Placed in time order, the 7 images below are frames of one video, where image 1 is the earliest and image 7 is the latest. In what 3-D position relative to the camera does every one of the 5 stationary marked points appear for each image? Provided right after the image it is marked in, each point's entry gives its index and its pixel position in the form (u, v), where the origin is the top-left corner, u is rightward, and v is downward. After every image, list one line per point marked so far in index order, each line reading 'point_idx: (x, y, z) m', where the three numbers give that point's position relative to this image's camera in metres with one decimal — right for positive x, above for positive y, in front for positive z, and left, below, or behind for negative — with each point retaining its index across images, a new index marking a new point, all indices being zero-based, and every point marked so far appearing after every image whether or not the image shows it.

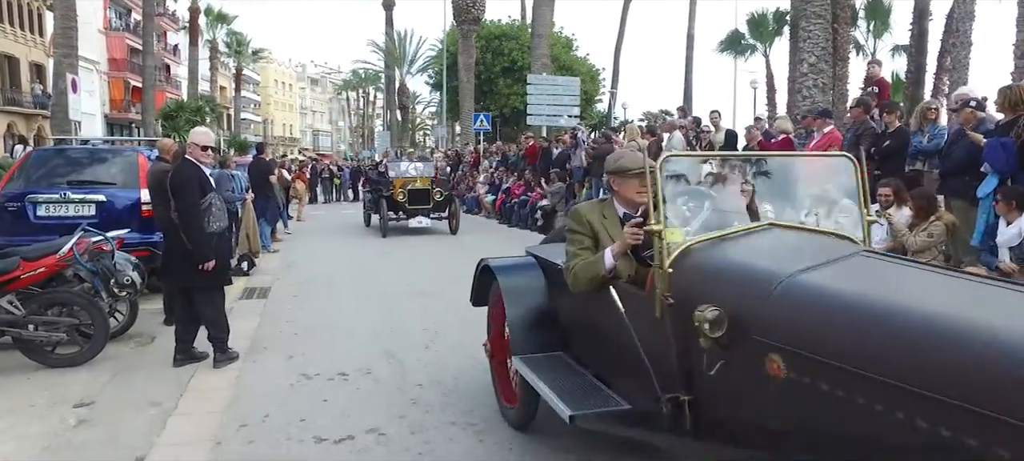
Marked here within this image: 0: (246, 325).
0: (-2.7, -1.0, +7.0) m
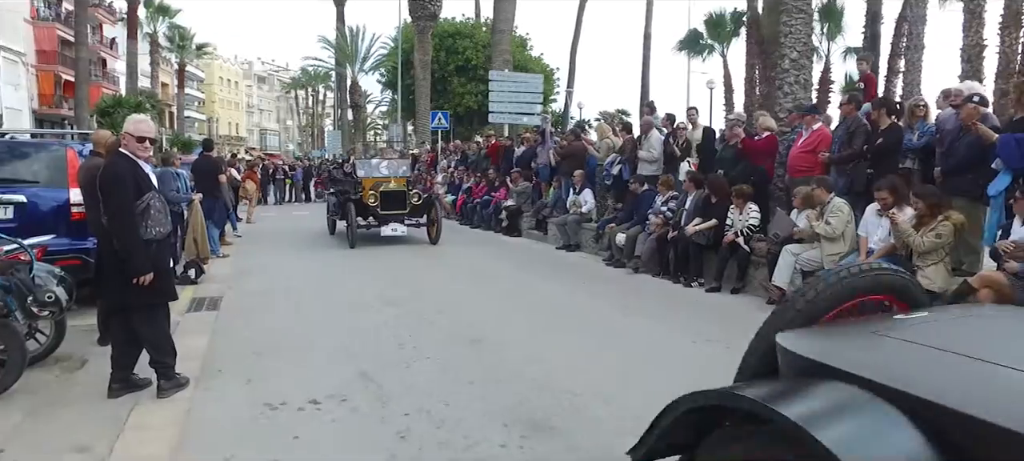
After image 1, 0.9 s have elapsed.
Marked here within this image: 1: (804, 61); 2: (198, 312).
0: (-2.9, -1.0, +6.1) m
1: (+4.6, +2.7, +10.7) m
2: (-3.5, -0.9, +7.5) m
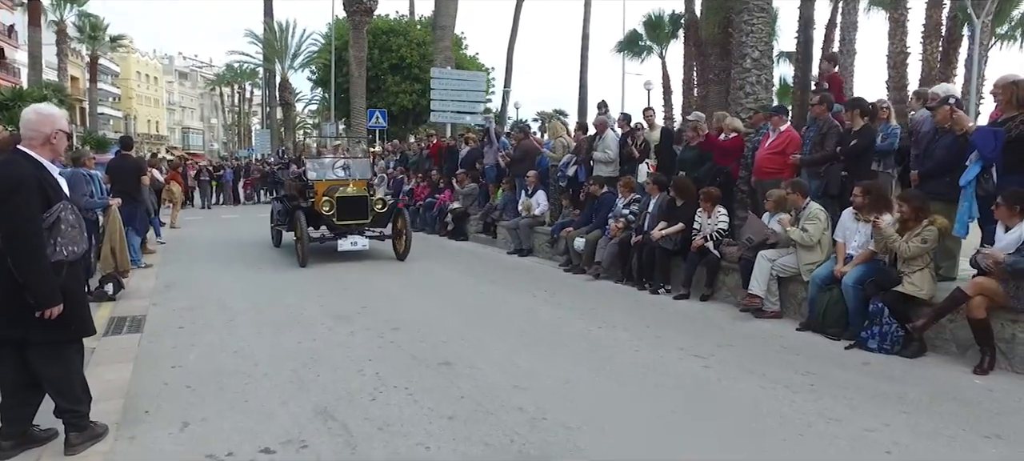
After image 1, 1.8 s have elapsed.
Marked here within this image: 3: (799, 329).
0: (-3.1, -1.1, +5.2) m
1: (+3.9, +2.6, +10.5) m
2: (-3.8, -1.0, +6.5) m
3: (+3.1, -1.1, +7.4) m
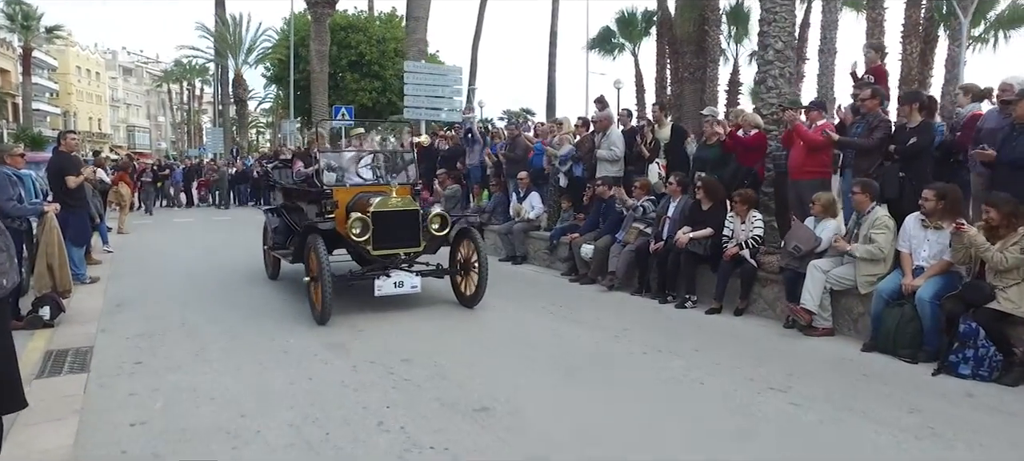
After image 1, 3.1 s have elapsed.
0: (-2.7, -1.2, +3.9) m
1: (+3.9, +2.5, +9.6) m
2: (-3.5, -1.1, +5.2) m
3: (+3.4, -1.1, +6.5) m
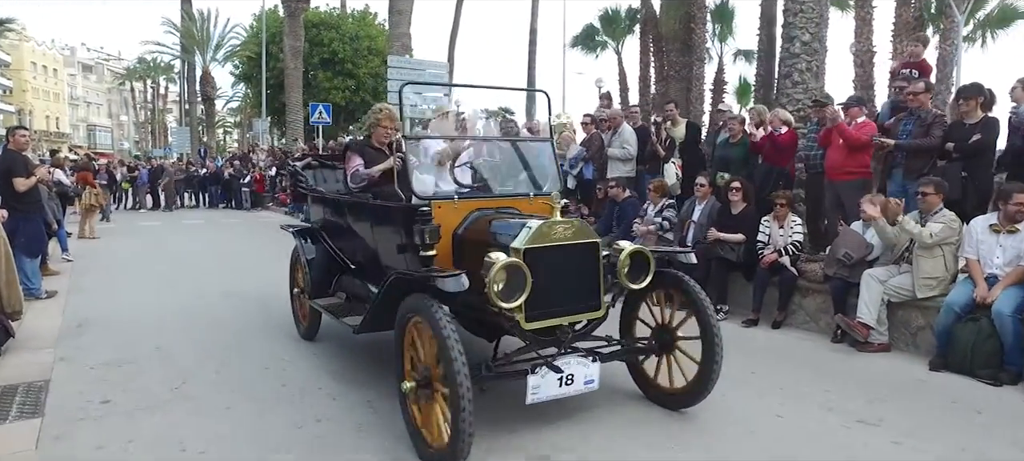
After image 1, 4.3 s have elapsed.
0: (-2.3, -1.3, +3.0) m
1: (+4.0, +2.5, +9.0) m
2: (-3.2, -1.2, +4.2) m
3: (+3.6, -1.2, +5.8) m
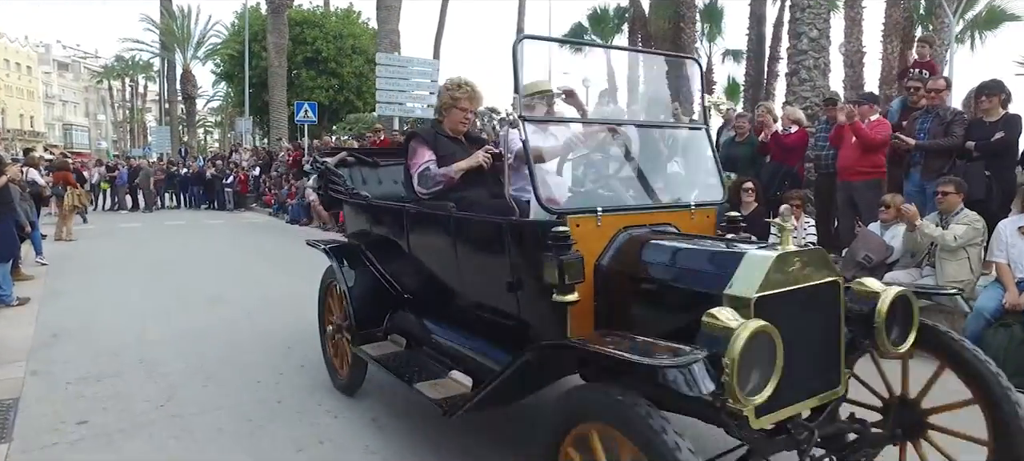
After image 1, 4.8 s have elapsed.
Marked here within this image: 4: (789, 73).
0: (-2.1, -1.3, +2.6) m
1: (+4.0, +2.5, +8.7) m
2: (-3.1, -1.2, +3.8) m
3: (+3.7, -1.2, +5.6) m
4: (+3.6, +2.1, +8.9) m
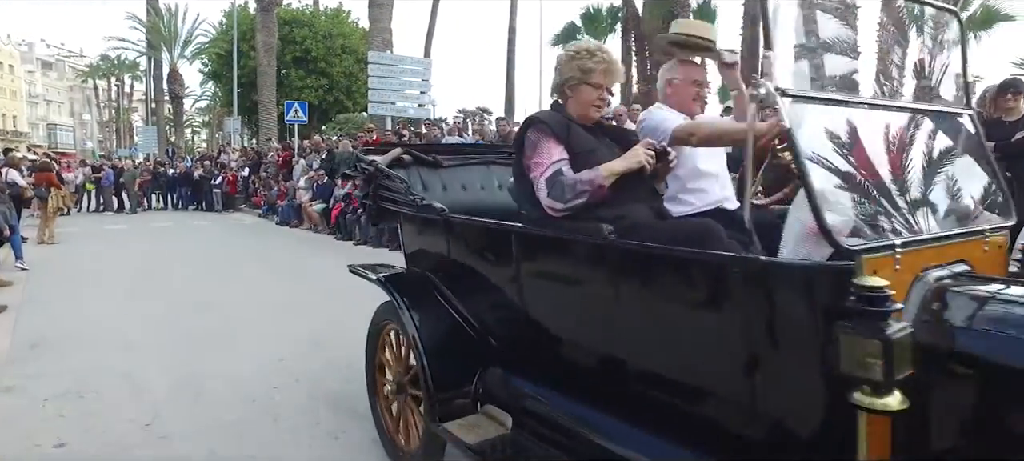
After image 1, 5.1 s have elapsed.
0: (-2.0, -1.3, +2.3) m
1: (+4.0, +2.4, +8.5) m
2: (-3.0, -1.2, +3.5) m
3: (+3.8, -1.2, +5.3) m
4: (+3.6, +2.1, +8.6) m
